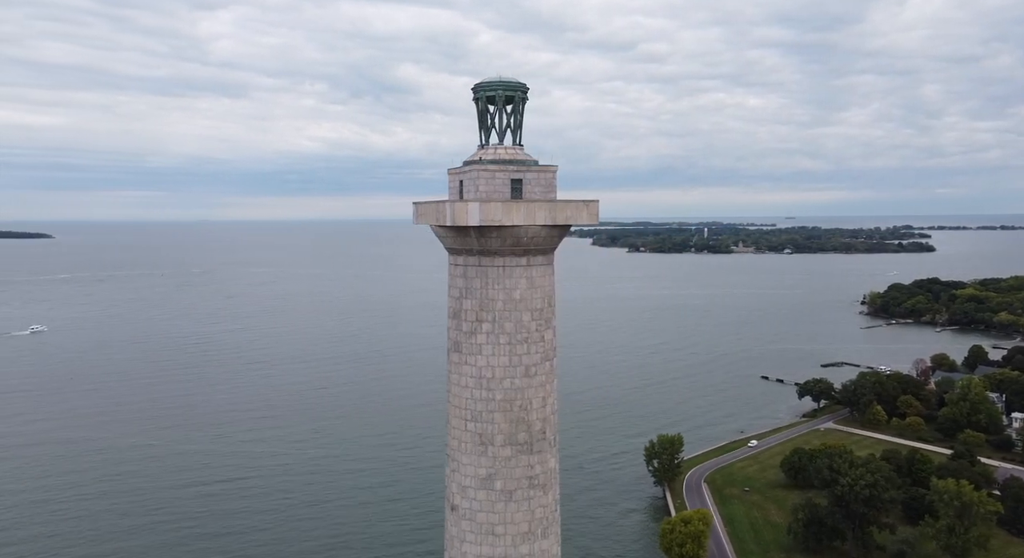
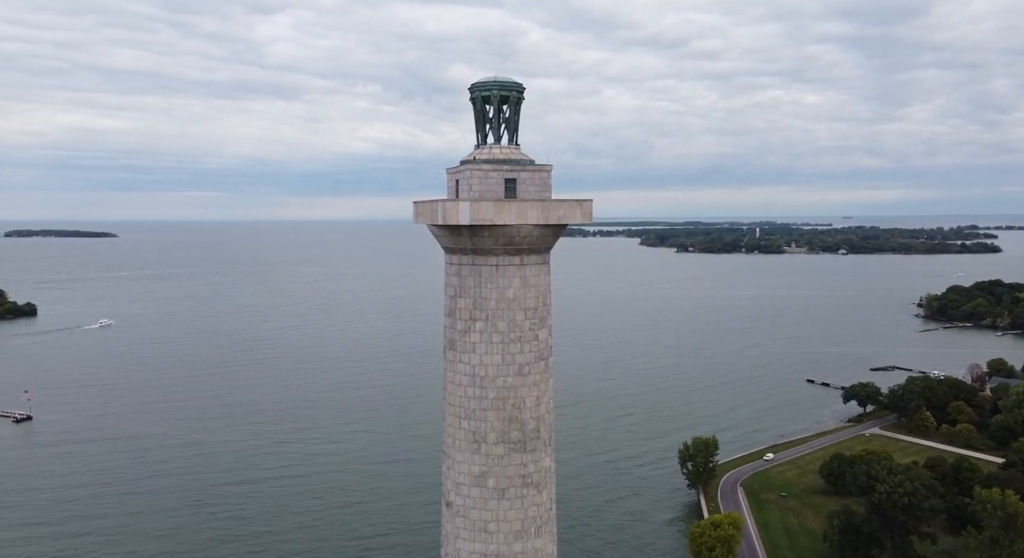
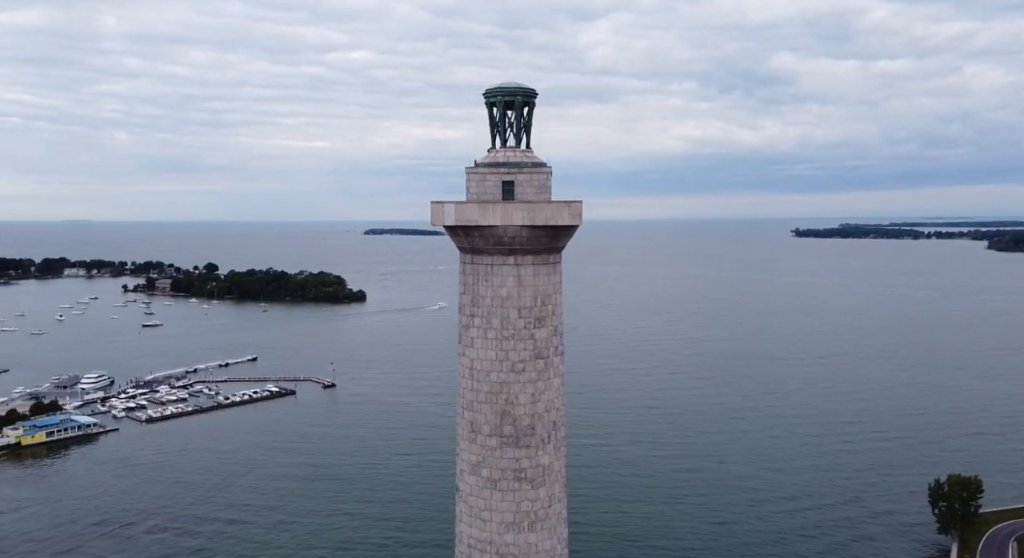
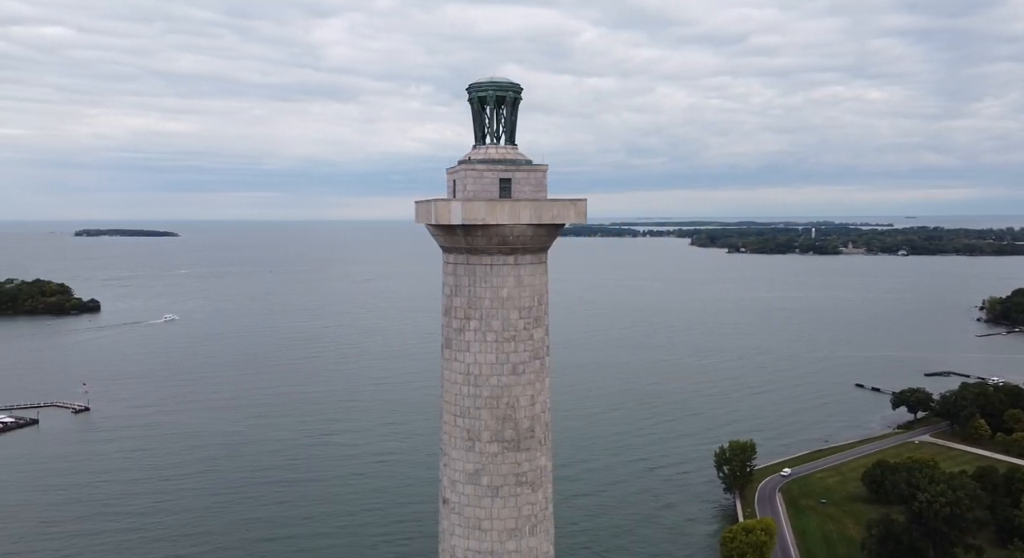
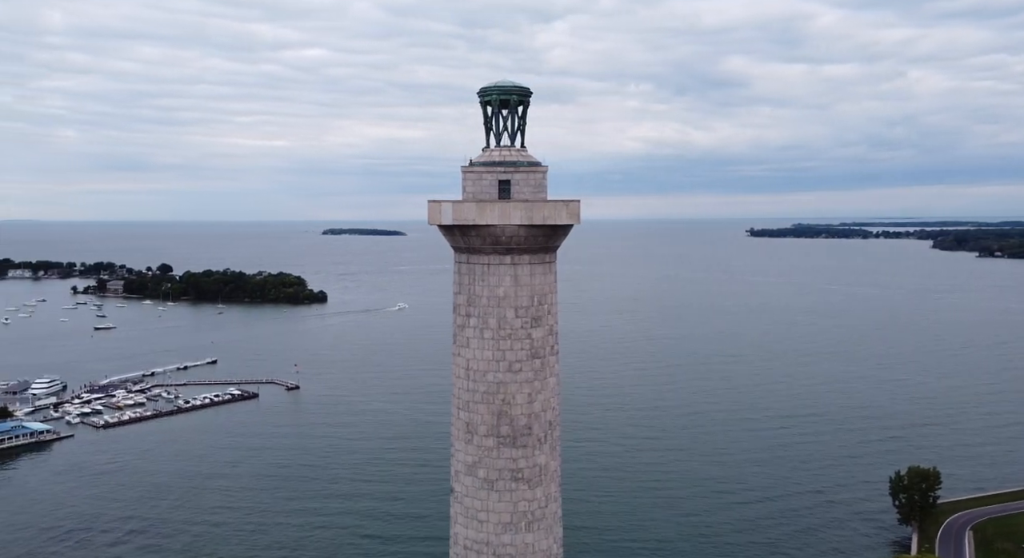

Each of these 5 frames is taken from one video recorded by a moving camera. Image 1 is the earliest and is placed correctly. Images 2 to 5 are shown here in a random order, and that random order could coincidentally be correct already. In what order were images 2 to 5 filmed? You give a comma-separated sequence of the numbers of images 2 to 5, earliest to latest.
2, 4, 5, 3
